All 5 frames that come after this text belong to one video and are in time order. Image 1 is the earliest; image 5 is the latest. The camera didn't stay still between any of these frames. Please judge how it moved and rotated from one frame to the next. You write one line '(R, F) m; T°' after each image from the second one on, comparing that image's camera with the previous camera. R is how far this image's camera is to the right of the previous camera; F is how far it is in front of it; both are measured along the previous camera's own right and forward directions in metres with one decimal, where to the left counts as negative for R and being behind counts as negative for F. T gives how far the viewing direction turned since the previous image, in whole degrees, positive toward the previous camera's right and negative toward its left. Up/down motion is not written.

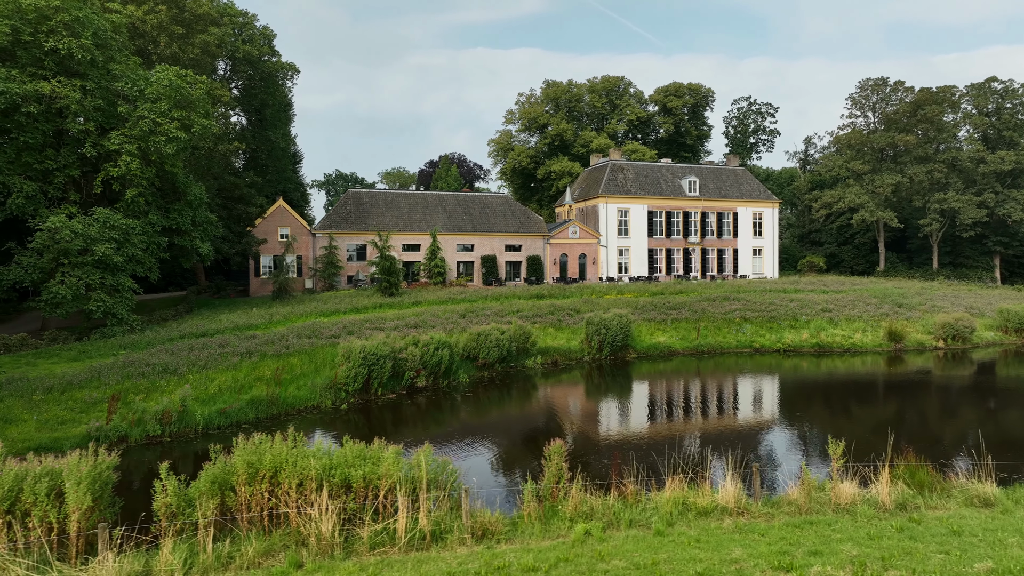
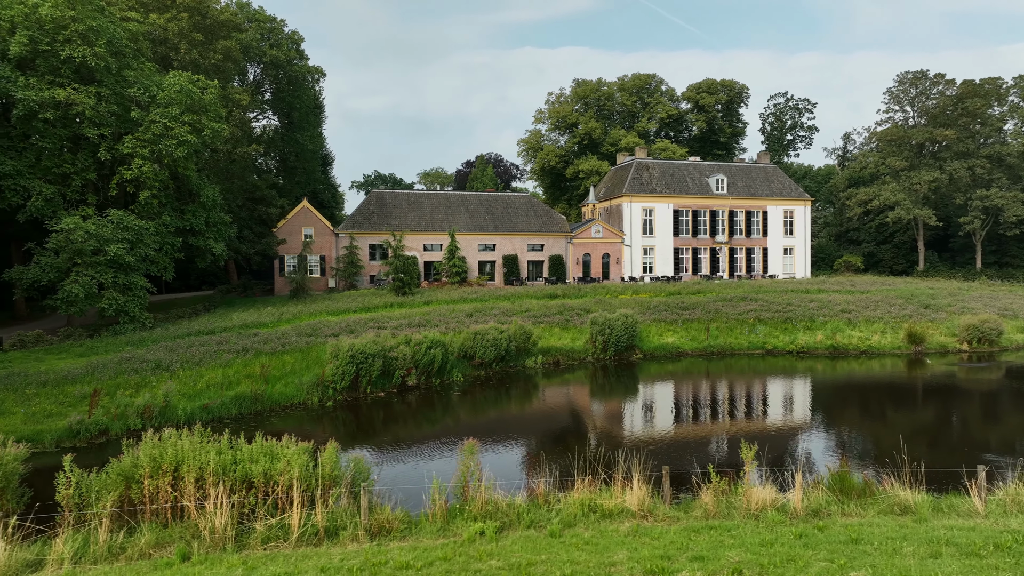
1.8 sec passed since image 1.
(+1.1, 0.0) m; -3°
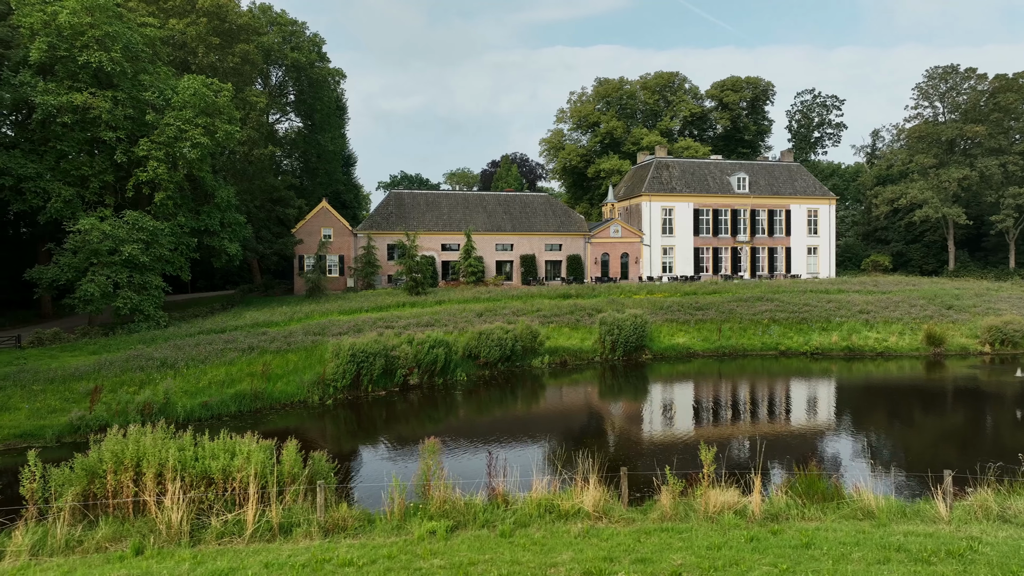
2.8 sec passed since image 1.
(+0.6, 0.0) m; -2°
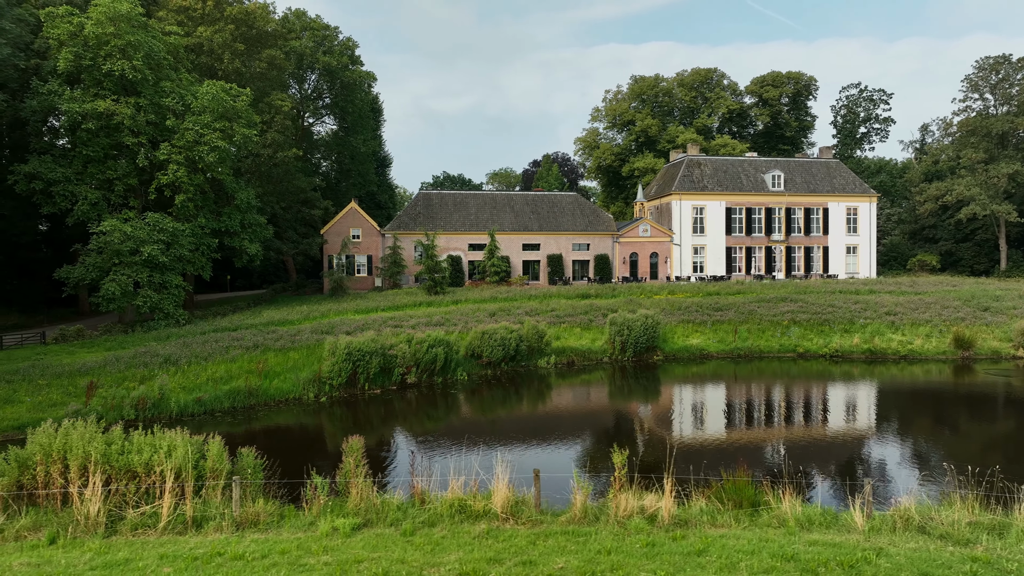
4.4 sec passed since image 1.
(+1.1, 0.0) m; -3°
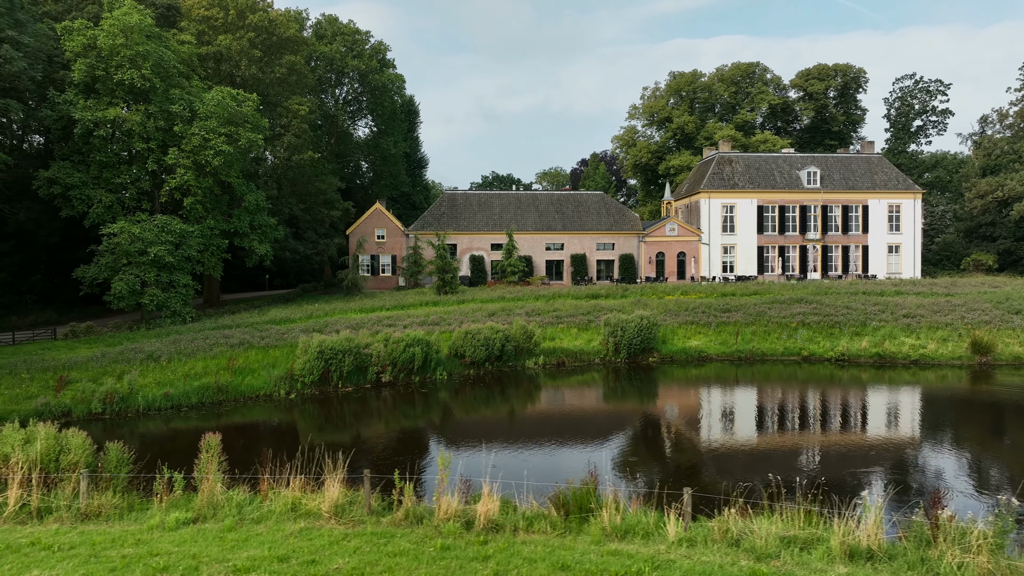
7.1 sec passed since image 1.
(+1.8, 0.0) m; -3°
